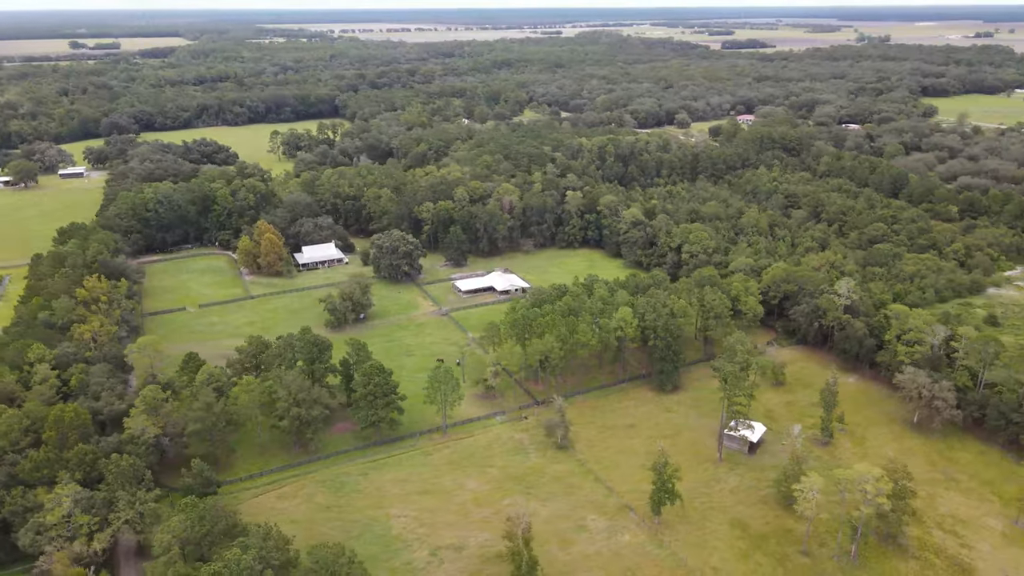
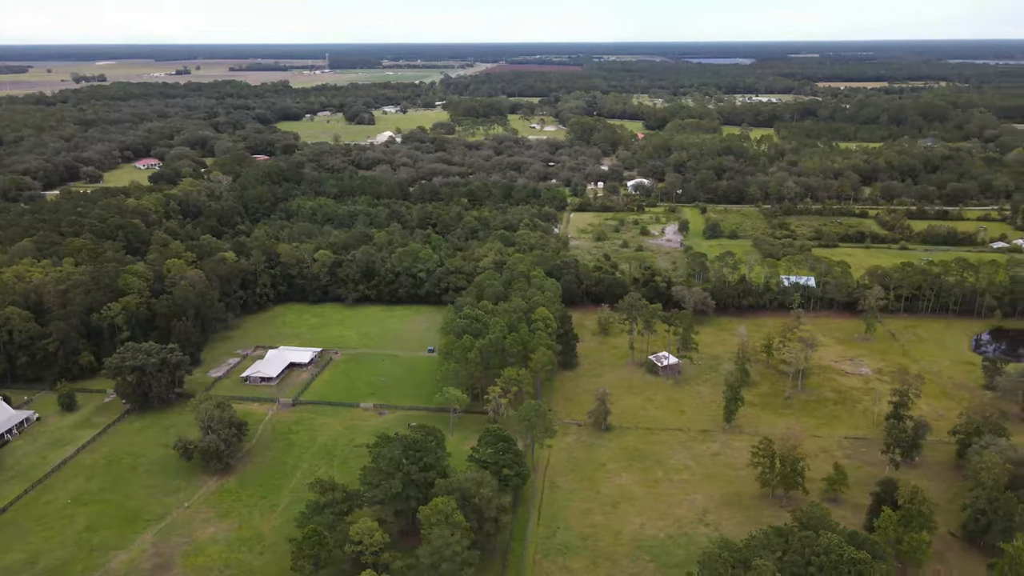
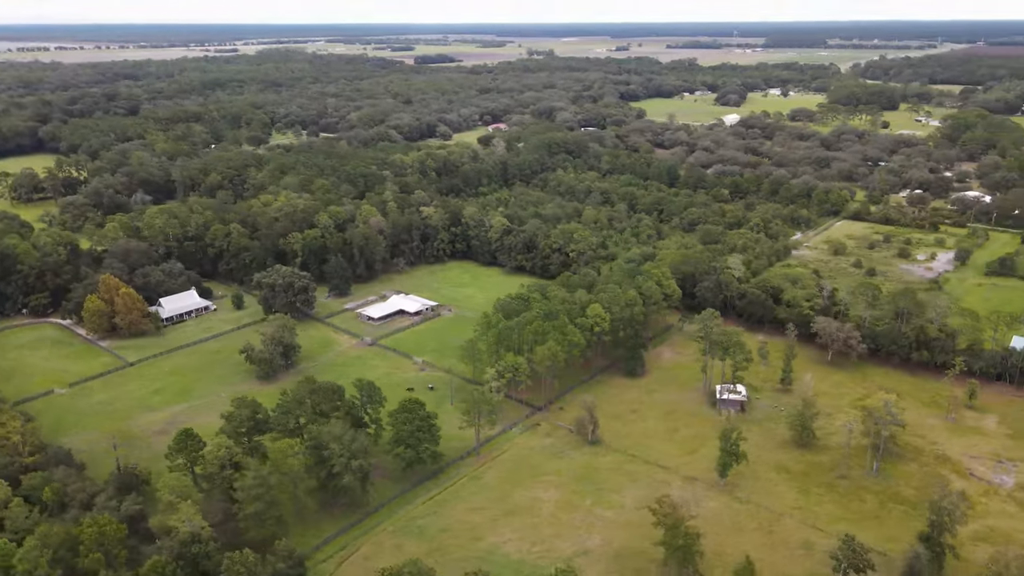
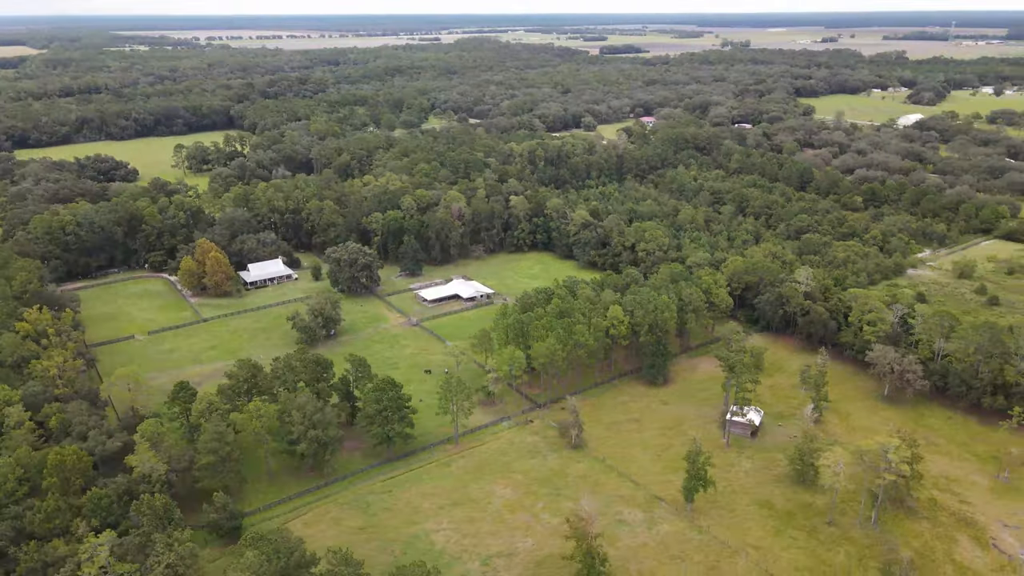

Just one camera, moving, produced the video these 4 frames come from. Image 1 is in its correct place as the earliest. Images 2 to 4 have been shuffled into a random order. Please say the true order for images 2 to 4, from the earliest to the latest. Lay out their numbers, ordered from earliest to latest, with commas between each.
4, 3, 2
